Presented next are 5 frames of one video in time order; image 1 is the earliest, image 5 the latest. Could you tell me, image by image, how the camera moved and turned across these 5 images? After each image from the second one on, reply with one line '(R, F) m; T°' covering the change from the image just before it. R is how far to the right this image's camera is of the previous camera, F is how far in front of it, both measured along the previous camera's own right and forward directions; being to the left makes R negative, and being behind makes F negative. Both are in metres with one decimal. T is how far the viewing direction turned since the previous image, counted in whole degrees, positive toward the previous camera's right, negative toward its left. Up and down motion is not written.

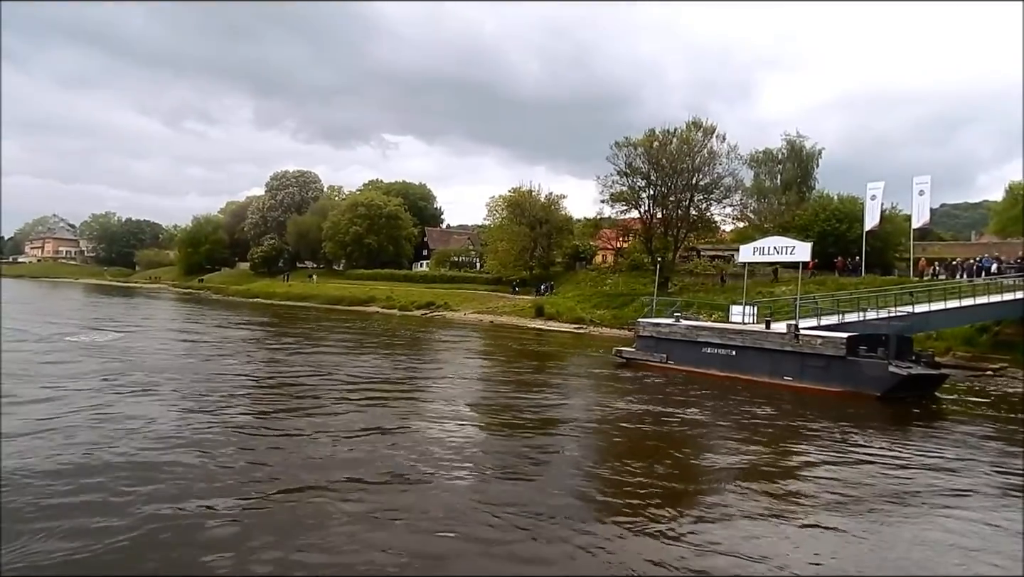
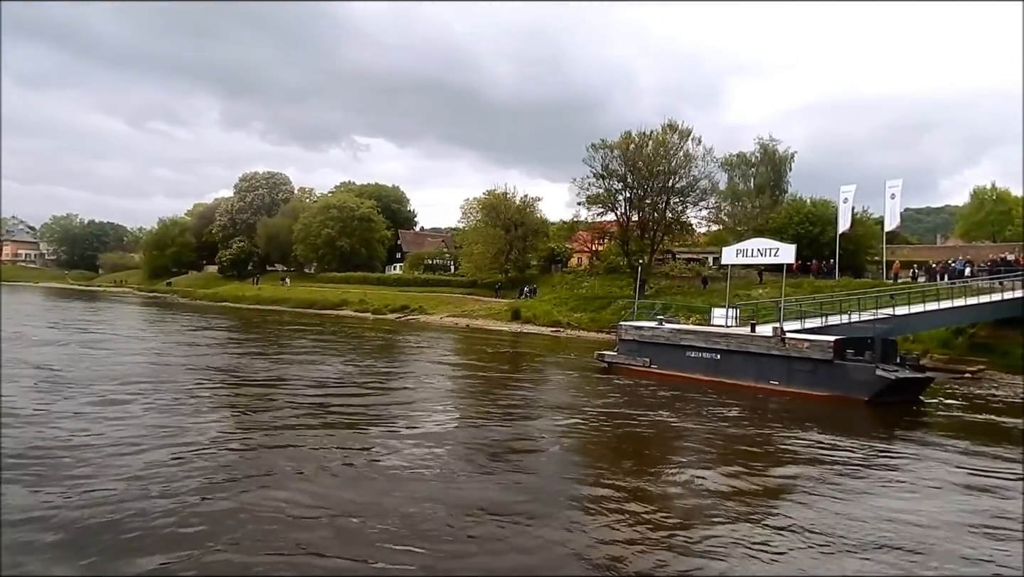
(-0.1, +0.3) m; +2°
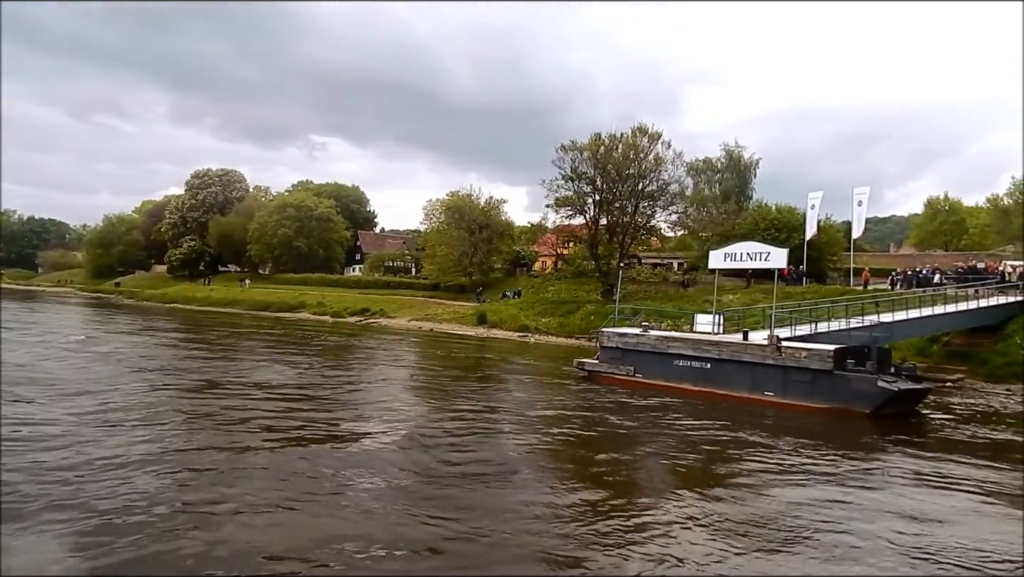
(-0.4, +0.8) m; +4°
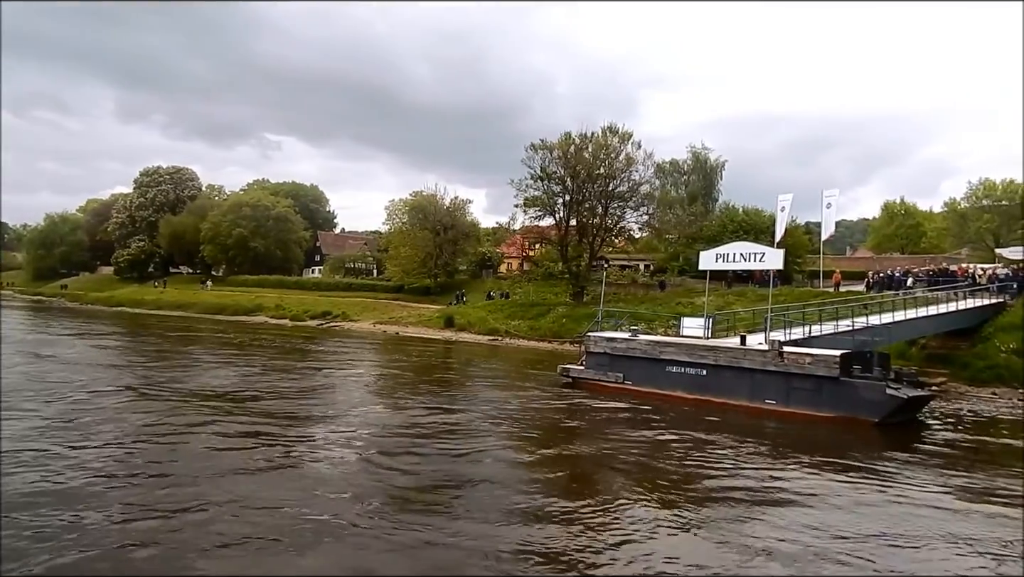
(-0.4, +0.7) m; +3°
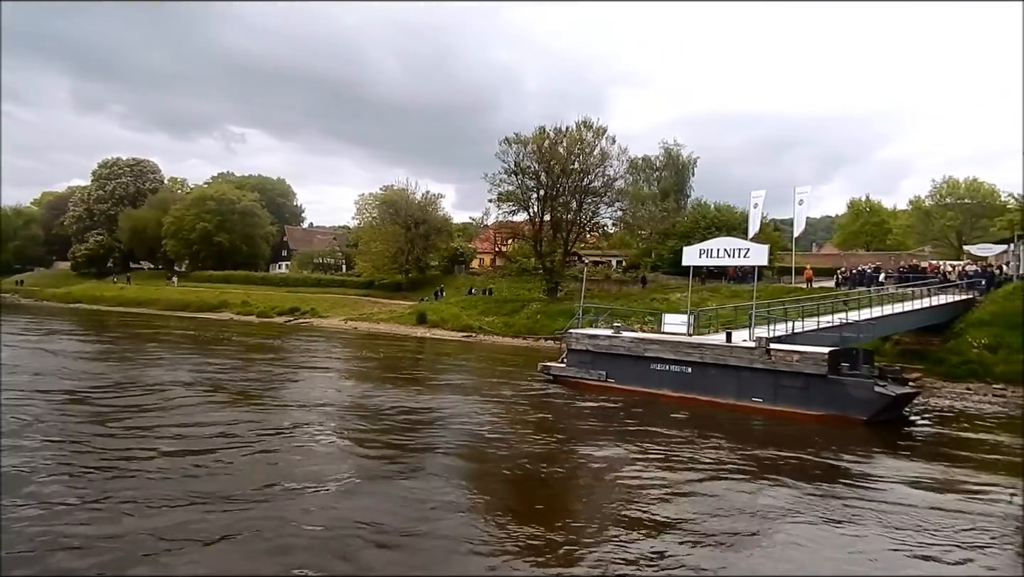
(-0.2, +0.3) m; +3°
